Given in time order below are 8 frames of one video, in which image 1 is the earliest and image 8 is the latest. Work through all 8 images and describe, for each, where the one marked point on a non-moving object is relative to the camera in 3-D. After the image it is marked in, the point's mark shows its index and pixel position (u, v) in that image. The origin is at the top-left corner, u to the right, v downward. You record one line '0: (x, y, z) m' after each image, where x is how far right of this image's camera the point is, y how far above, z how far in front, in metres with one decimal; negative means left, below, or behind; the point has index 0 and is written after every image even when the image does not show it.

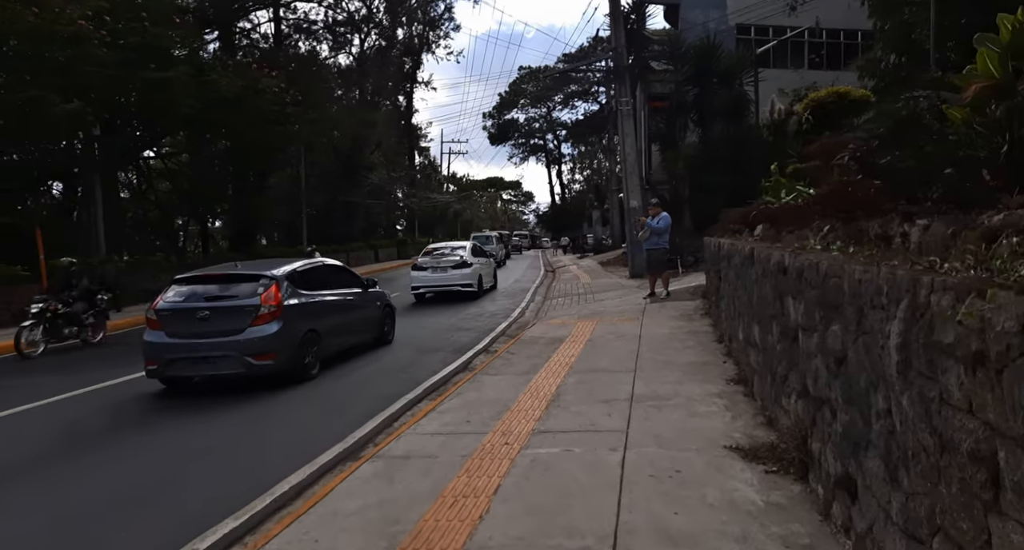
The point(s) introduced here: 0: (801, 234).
0: (+2.3, +0.3, +4.9) m
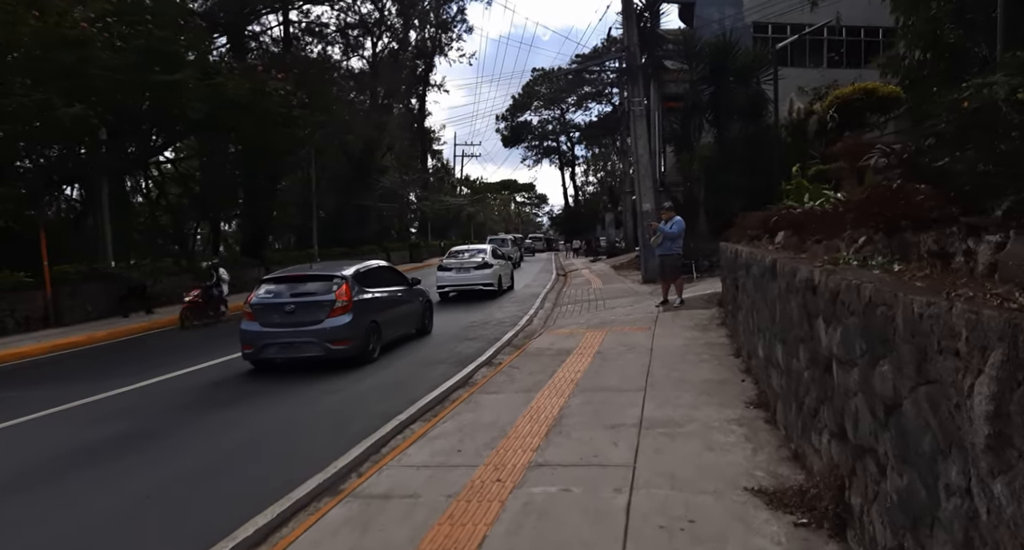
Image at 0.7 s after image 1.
0: (+2.3, +0.2, +4.4) m
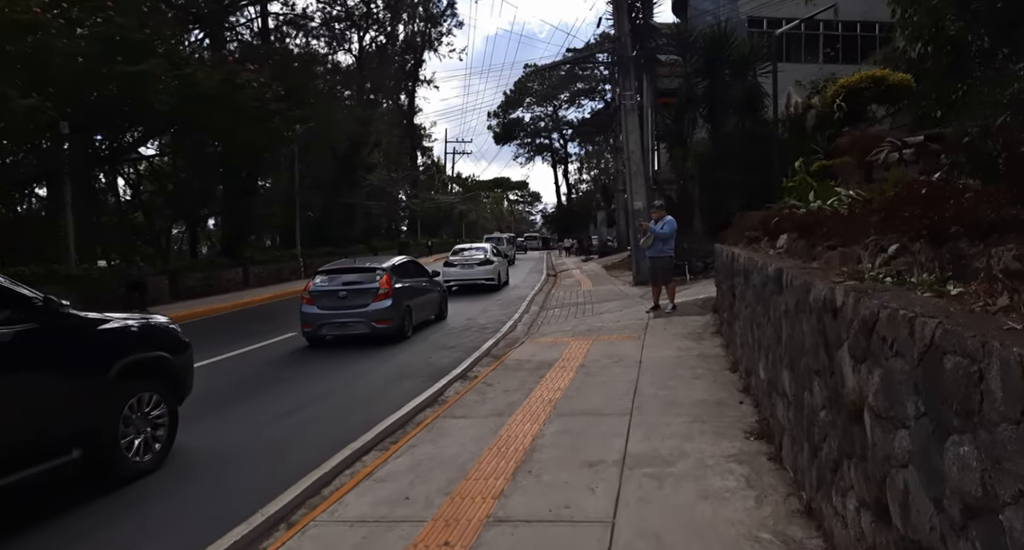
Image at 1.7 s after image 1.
0: (+2.0, +0.1, +3.6) m
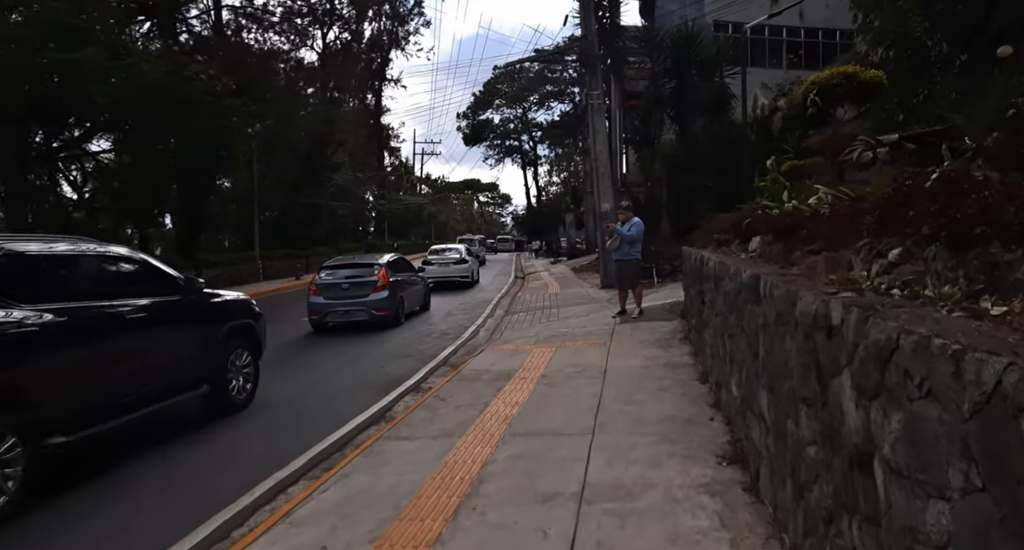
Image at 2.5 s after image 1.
0: (+1.7, +0.1, +3.2) m
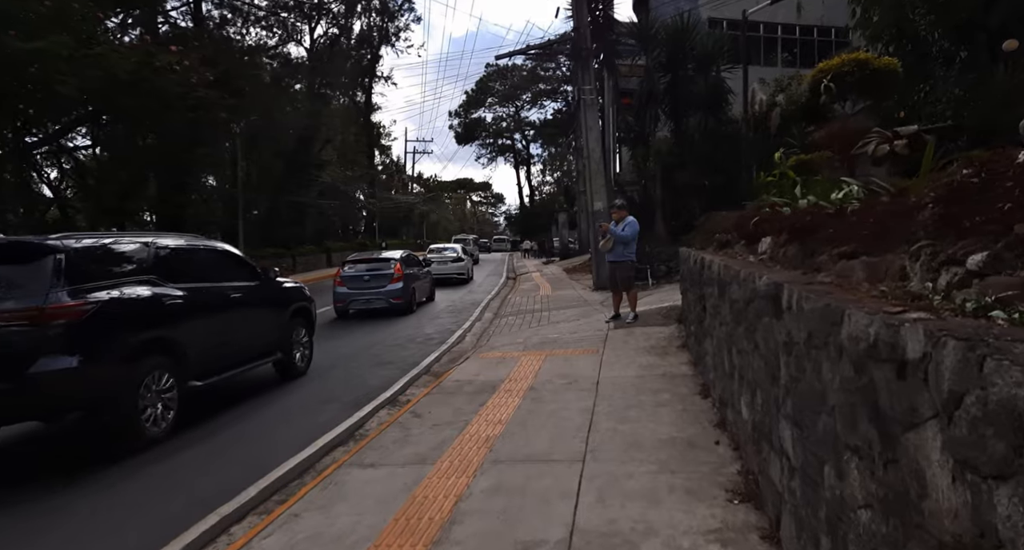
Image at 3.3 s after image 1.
0: (+1.6, 0.0, +2.6) m
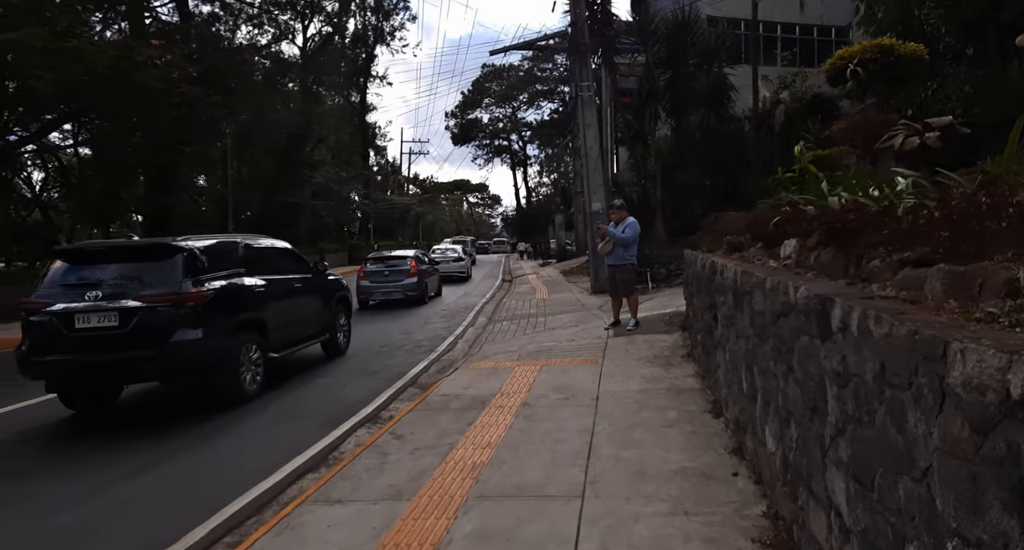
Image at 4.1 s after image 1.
0: (+1.5, 0.0, +2.0) m
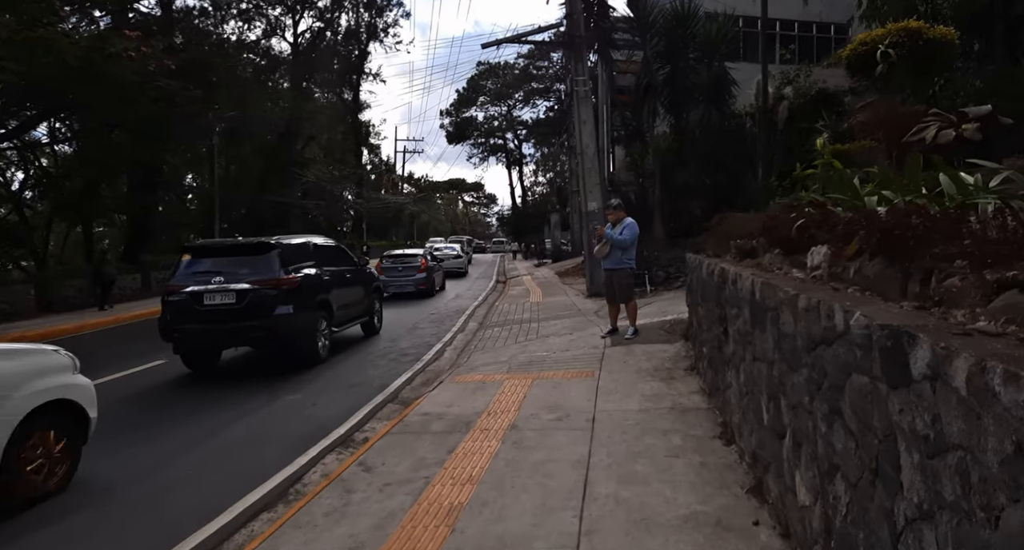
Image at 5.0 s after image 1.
0: (+1.4, -0.1, +1.4) m
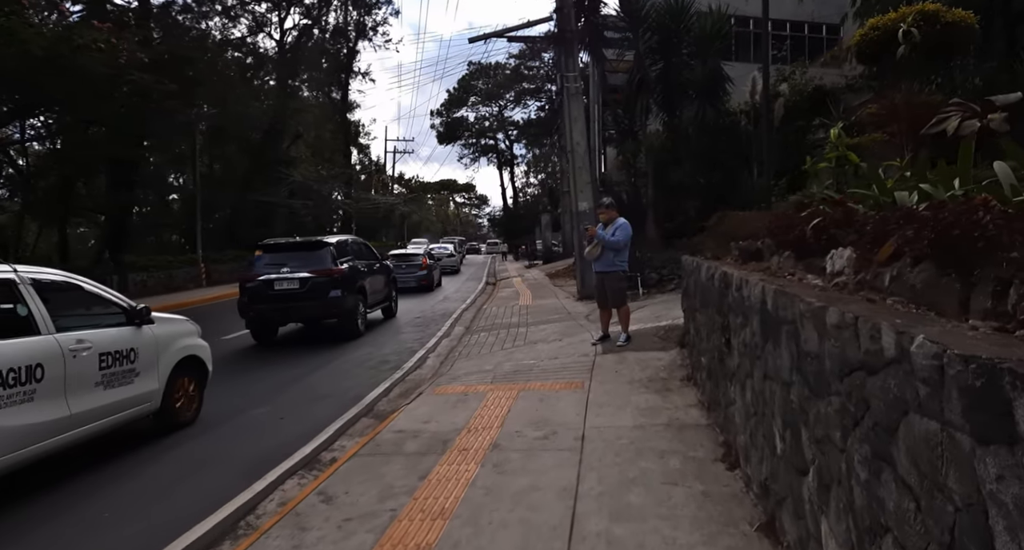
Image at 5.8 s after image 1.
0: (+1.3, -0.1, +0.9) m
